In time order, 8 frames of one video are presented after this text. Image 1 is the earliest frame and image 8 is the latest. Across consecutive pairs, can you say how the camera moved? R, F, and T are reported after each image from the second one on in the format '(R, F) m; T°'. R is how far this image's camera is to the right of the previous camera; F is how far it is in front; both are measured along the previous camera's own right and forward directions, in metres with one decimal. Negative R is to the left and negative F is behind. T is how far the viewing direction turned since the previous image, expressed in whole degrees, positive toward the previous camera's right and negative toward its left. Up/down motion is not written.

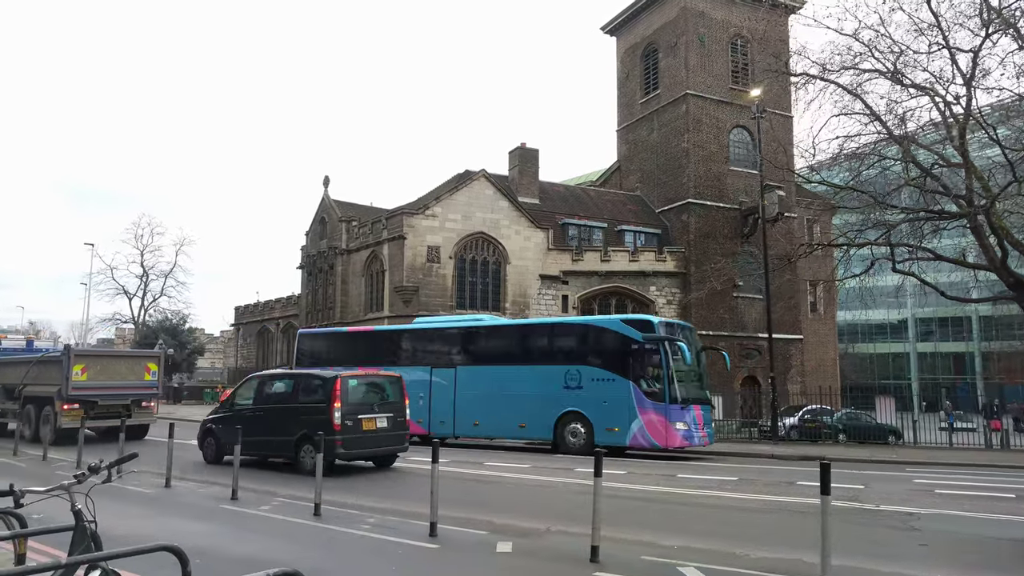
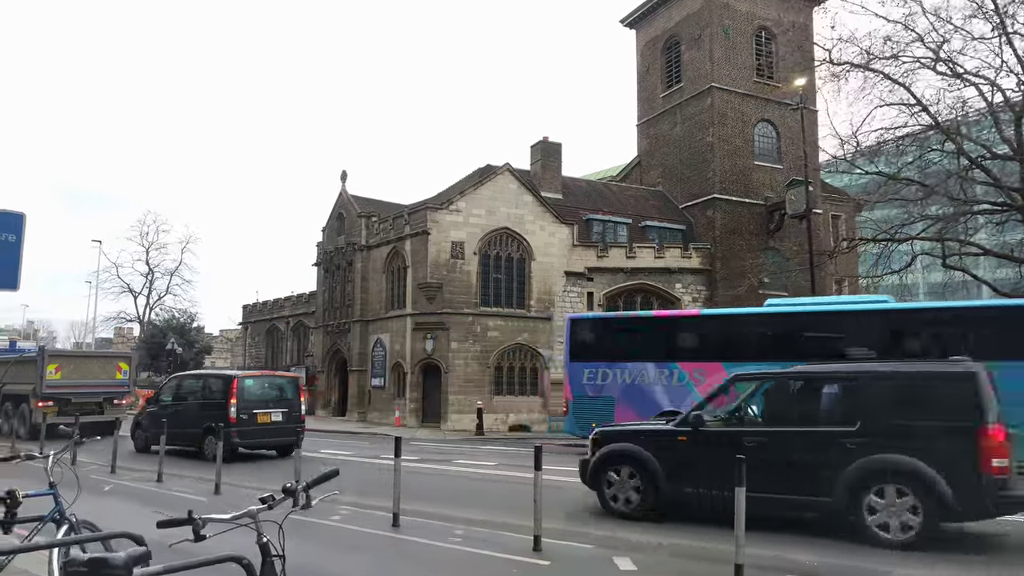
(-1.0, +0.6) m; 0°
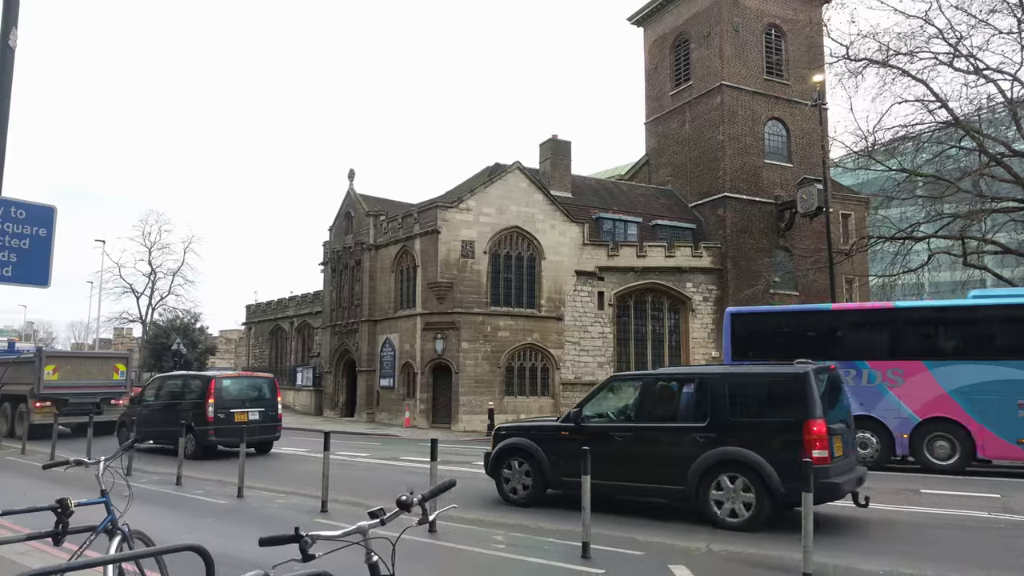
(-0.4, +0.2) m; 0°
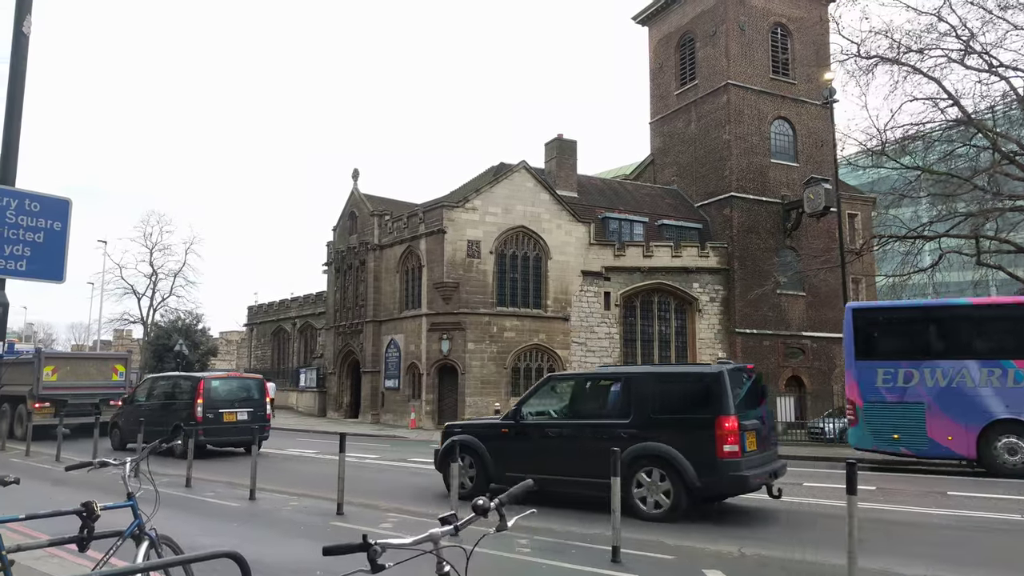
(-0.2, +0.2) m; 0°
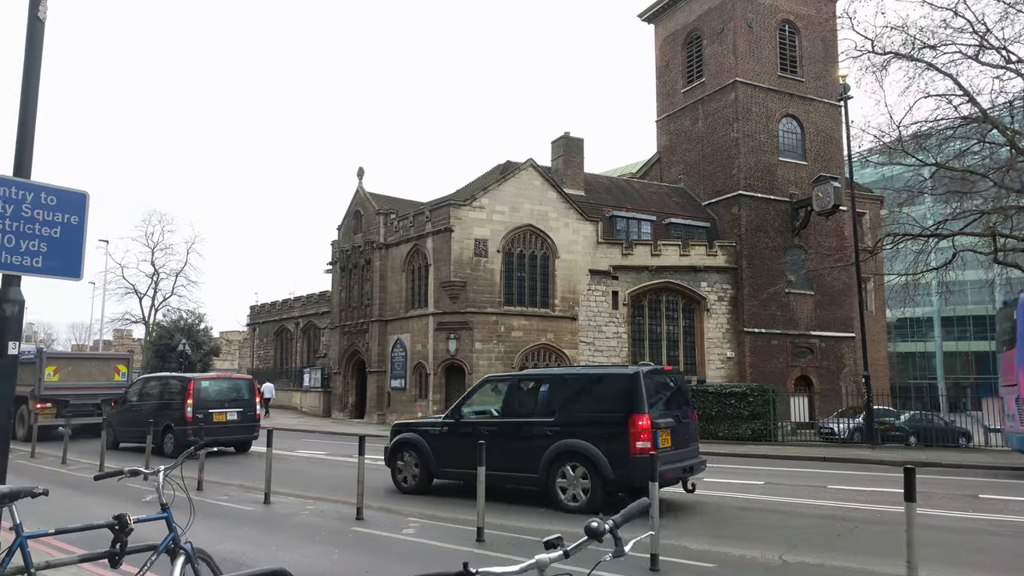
(-0.3, +0.2) m; 0°
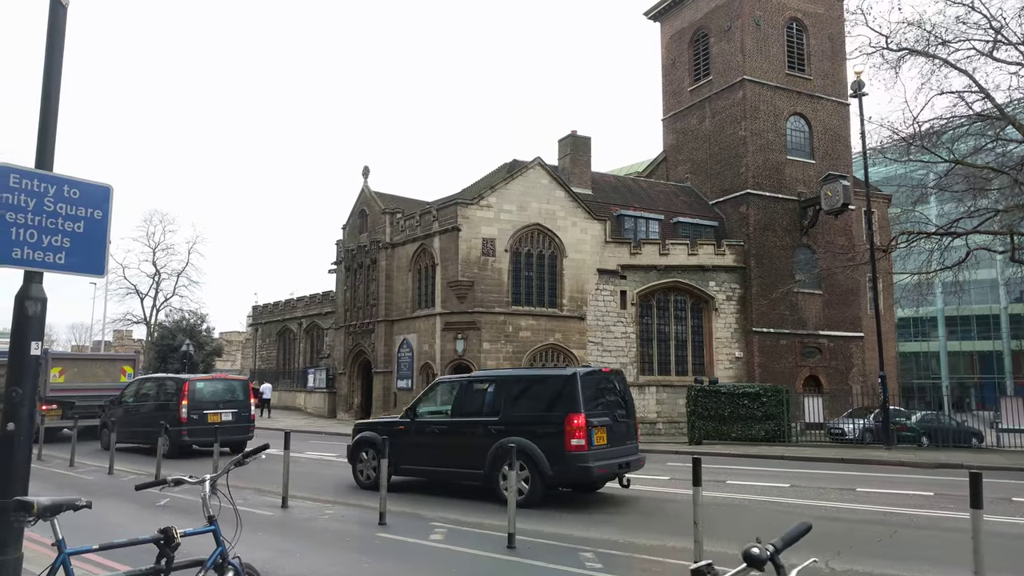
(-0.3, +0.2) m; 0°
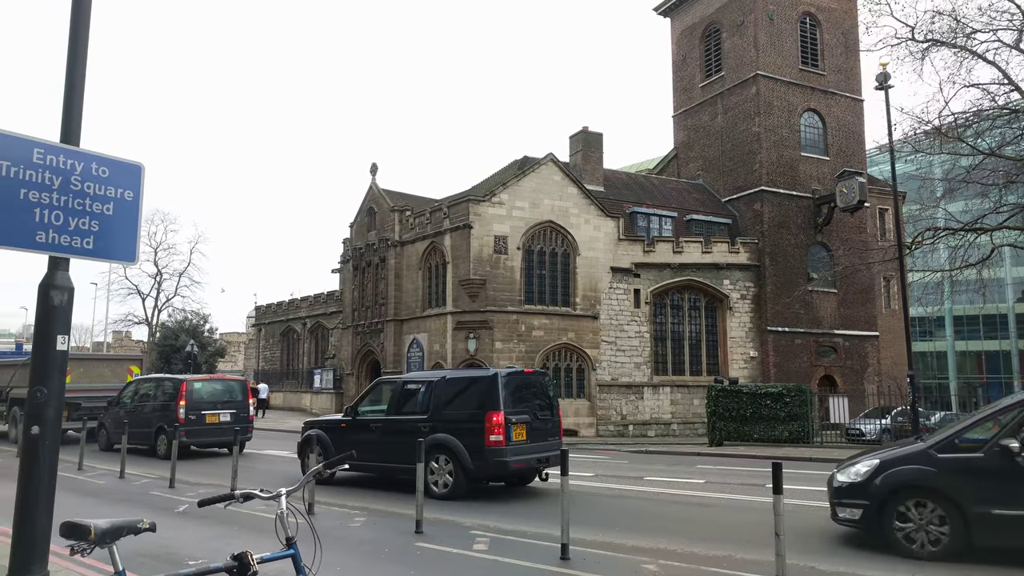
(-0.5, +0.5) m; 0°
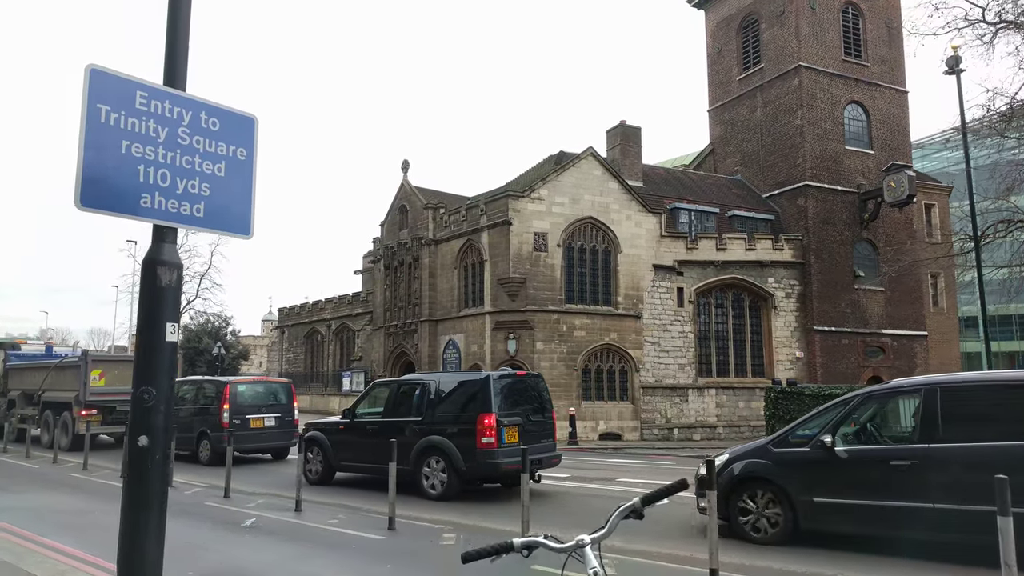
(-0.9, +0.8) m; -1°
